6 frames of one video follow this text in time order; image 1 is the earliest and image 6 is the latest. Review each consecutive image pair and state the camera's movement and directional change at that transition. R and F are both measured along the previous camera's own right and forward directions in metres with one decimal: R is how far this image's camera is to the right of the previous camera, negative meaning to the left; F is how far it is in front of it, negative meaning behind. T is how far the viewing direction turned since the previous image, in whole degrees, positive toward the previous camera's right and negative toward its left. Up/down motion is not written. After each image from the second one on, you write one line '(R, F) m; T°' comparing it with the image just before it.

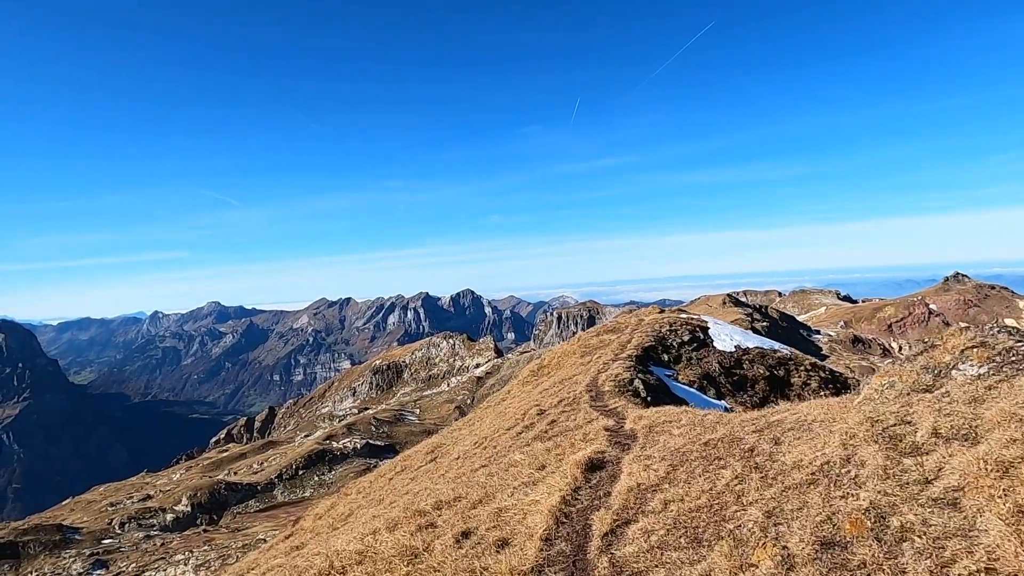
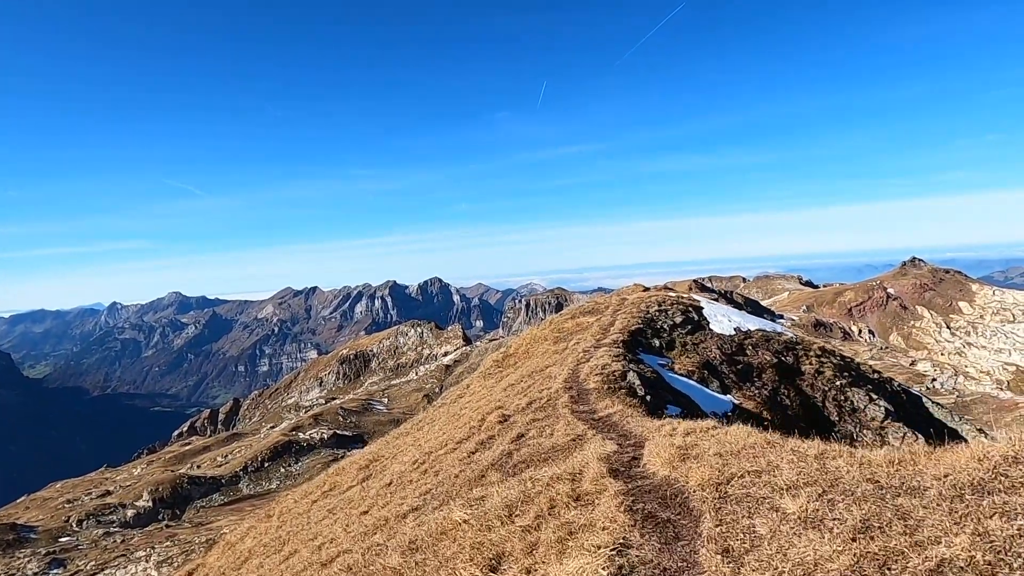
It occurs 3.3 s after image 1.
(+0.8, +9.0) m; +4°
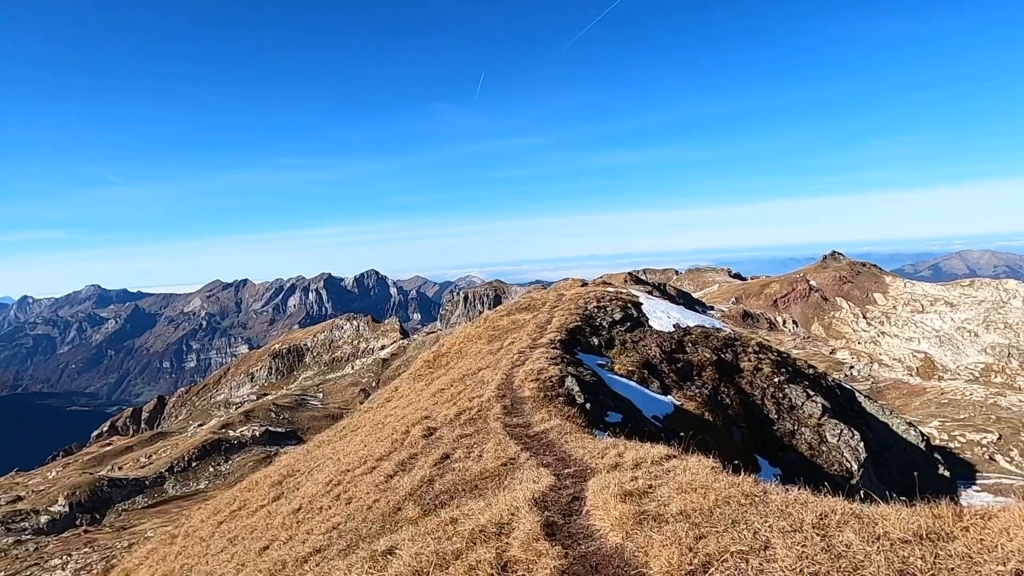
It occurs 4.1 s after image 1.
(+0.7, +2.8) m; +6°
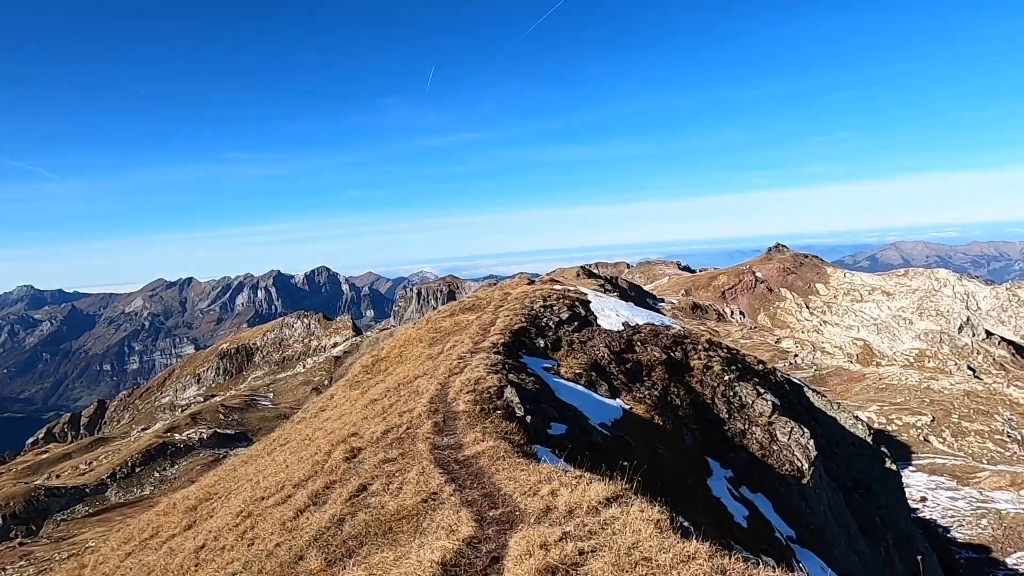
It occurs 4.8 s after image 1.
(+1.1, +2.4) m; +5°
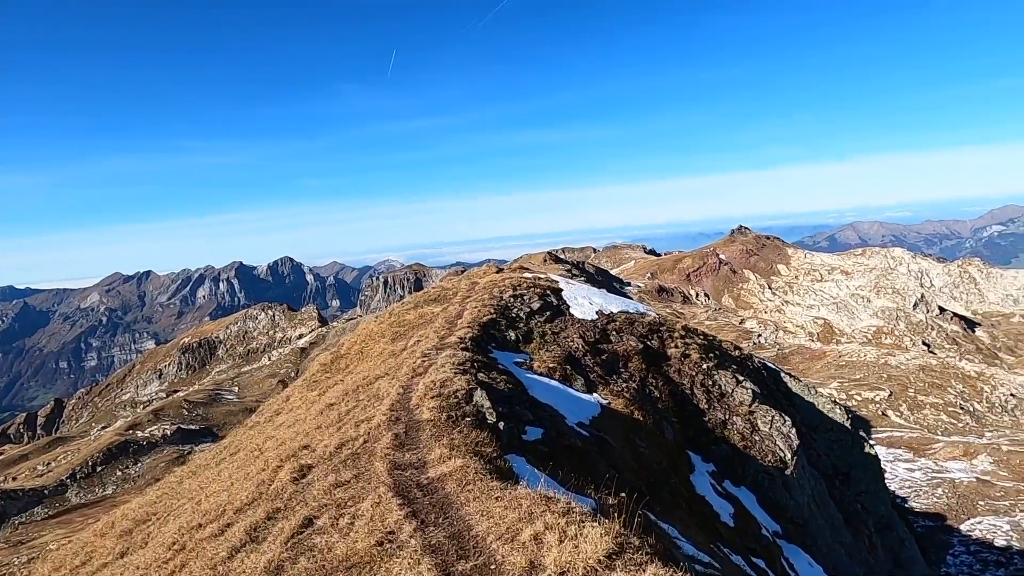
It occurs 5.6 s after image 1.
(0.0, +2.4) m; +4°
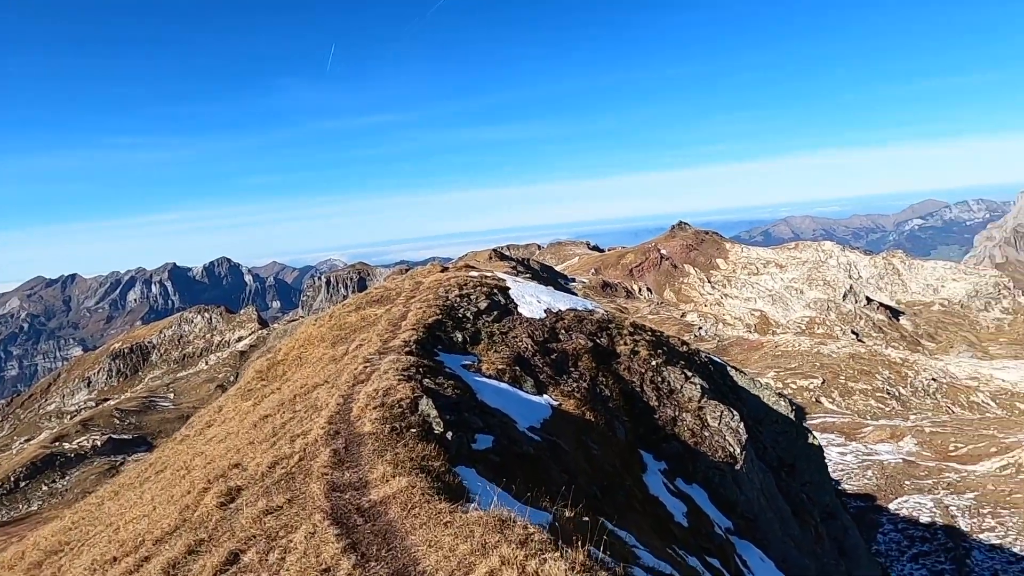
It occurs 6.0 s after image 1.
(+0.1, +1.0) m; +6°
